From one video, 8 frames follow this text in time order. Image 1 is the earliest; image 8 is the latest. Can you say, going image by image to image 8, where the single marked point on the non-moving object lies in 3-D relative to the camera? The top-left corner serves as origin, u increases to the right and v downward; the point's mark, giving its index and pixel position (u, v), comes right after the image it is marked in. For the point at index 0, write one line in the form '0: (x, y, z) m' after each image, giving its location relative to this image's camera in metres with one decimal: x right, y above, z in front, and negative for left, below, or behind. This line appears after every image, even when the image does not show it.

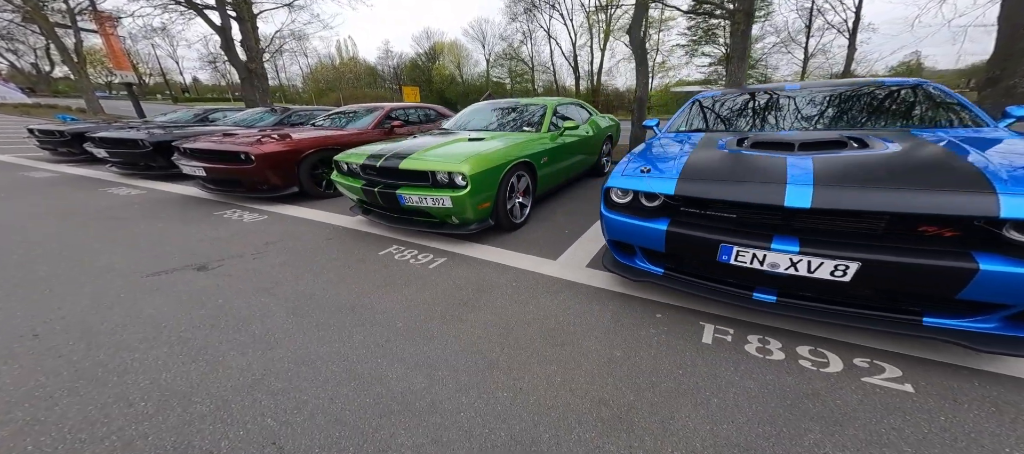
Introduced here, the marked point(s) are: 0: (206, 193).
0: (-3.7, +0.4, +4.5) m
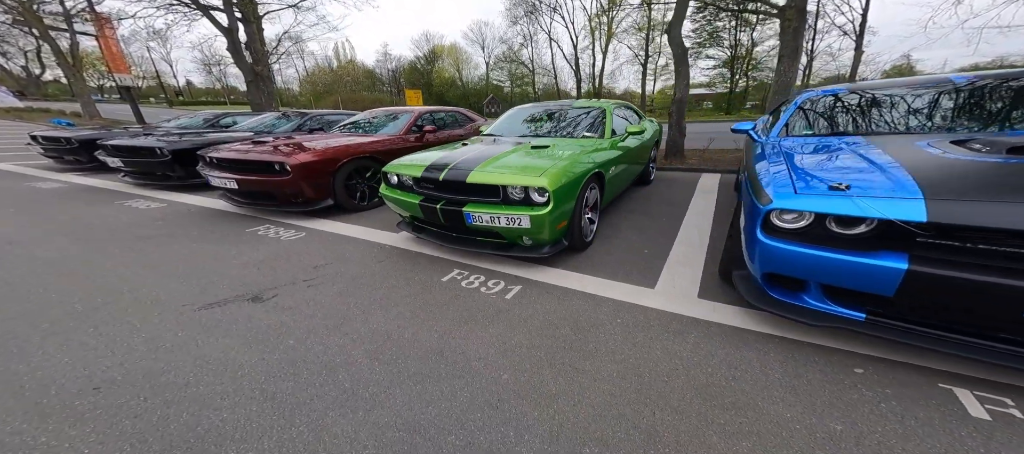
0: (-3.3, +0.3, +4.4) m
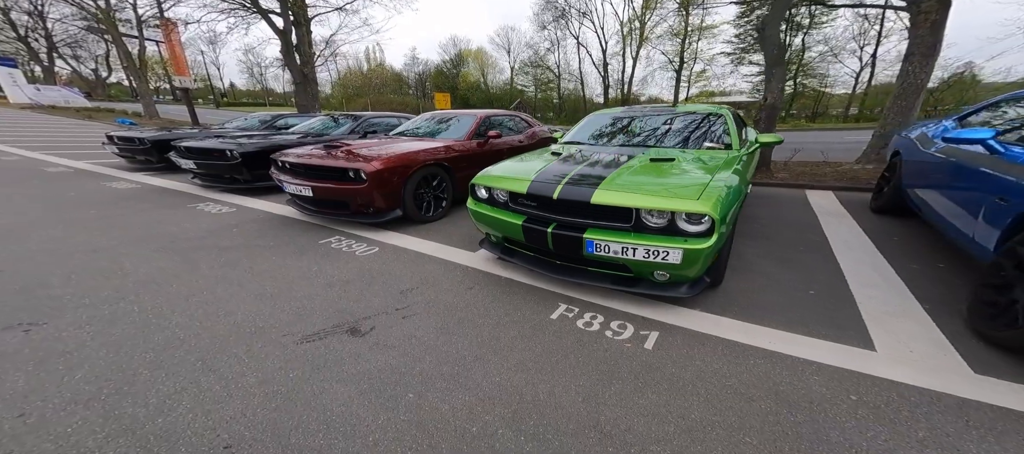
0: (-2.5, +0.2, +4.3) m
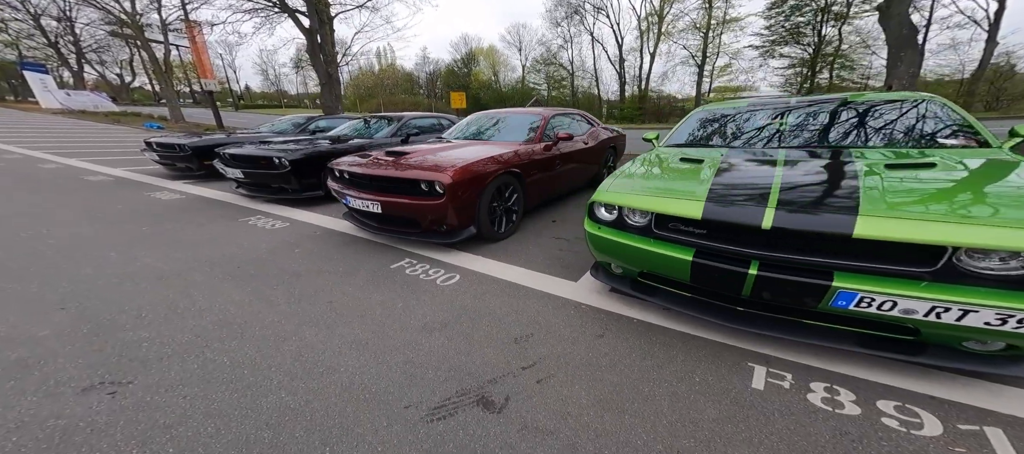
0: (-1.6, 0.0, +4.1) m
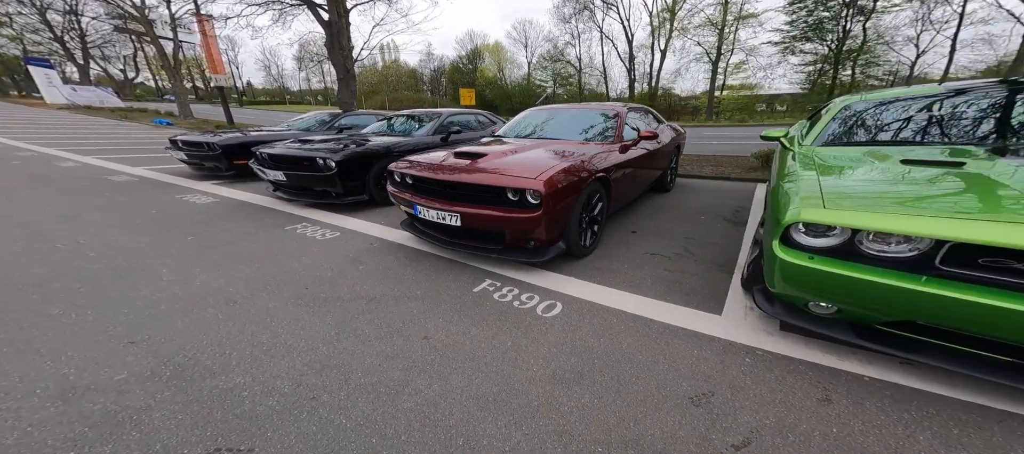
0: (-0.8, -0.1, +3.7) m
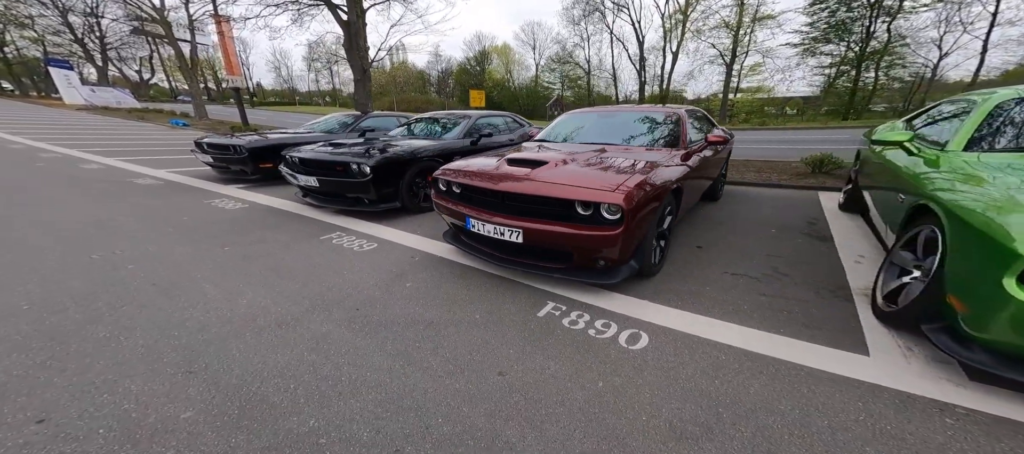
0: (-0.3, -0.3, +3.4) m
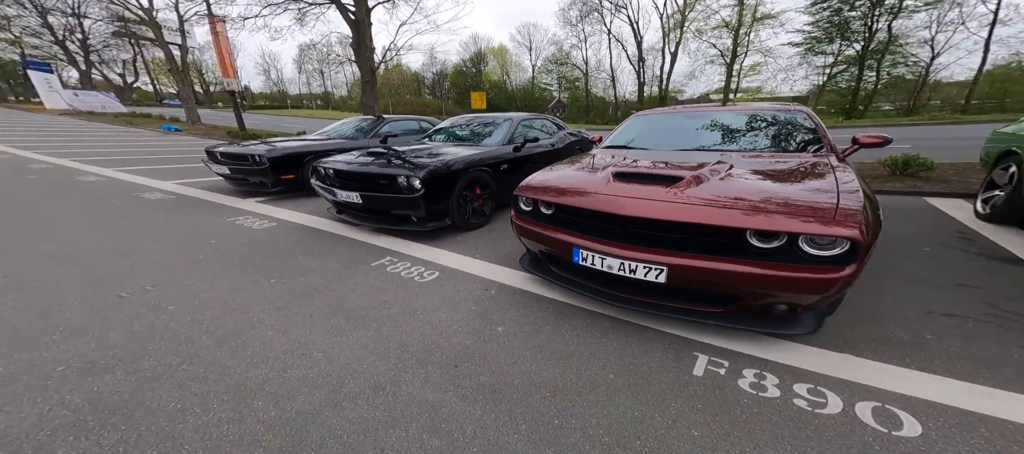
0: (+0.6, -0.5, +2.8) m
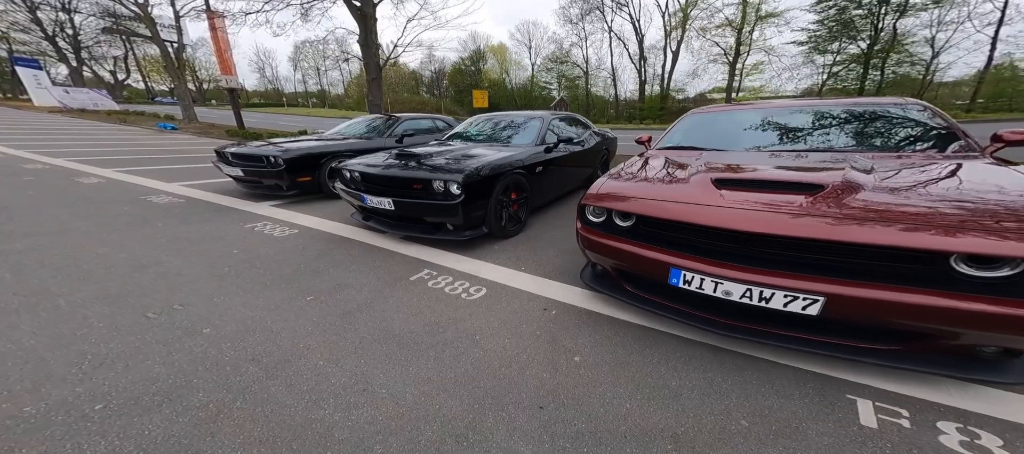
0: (+1.2, -0.6, +2.4) m
